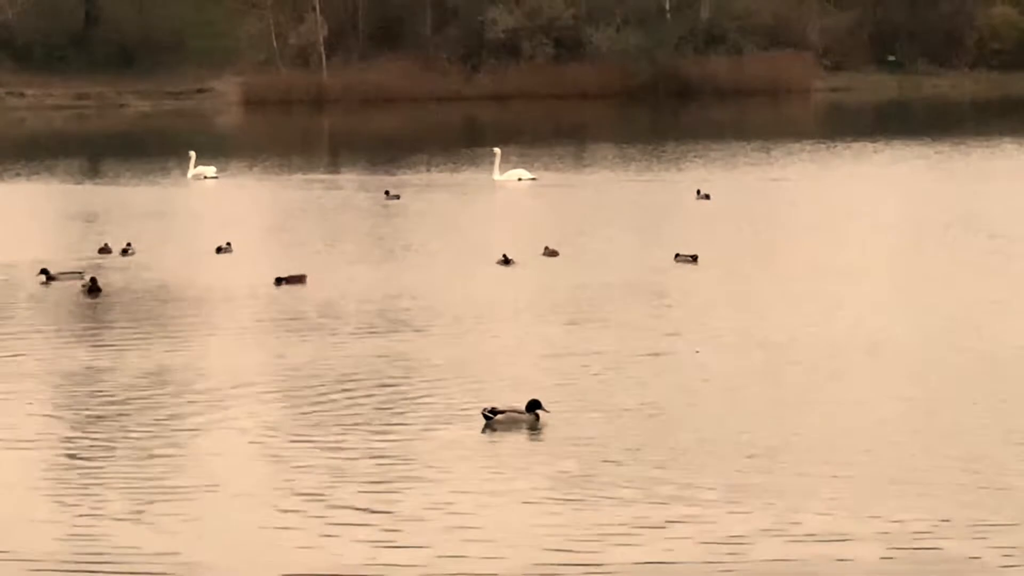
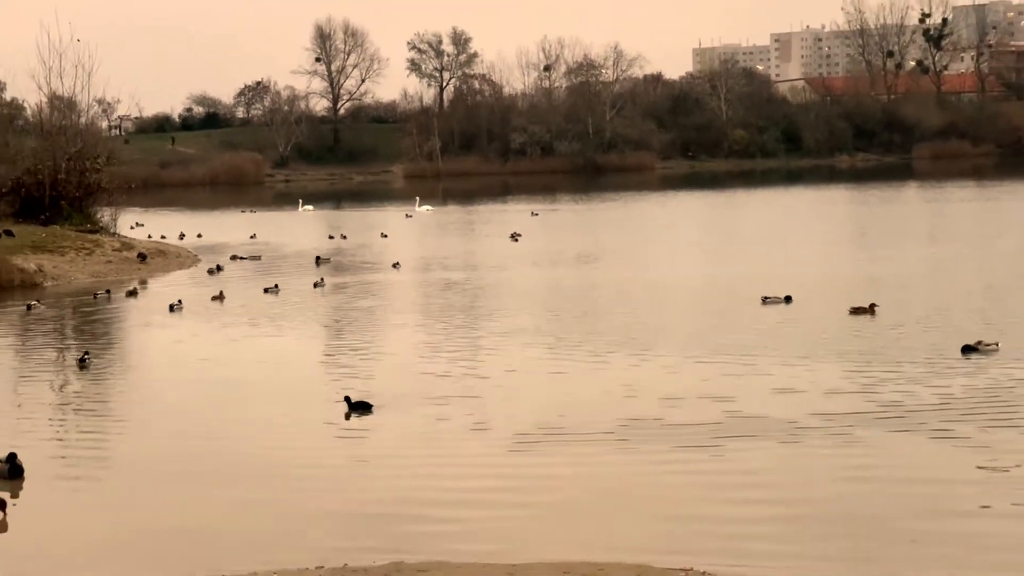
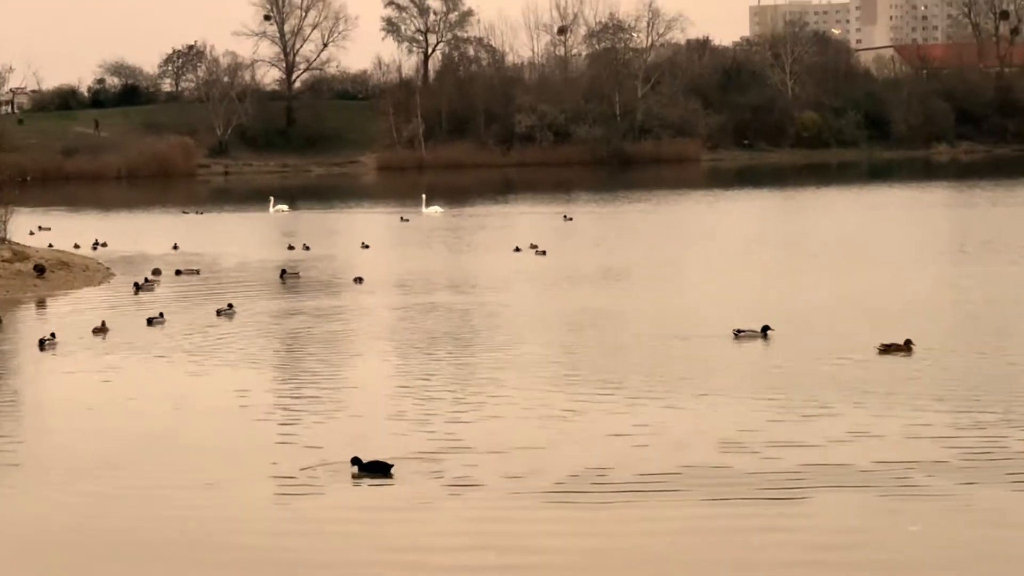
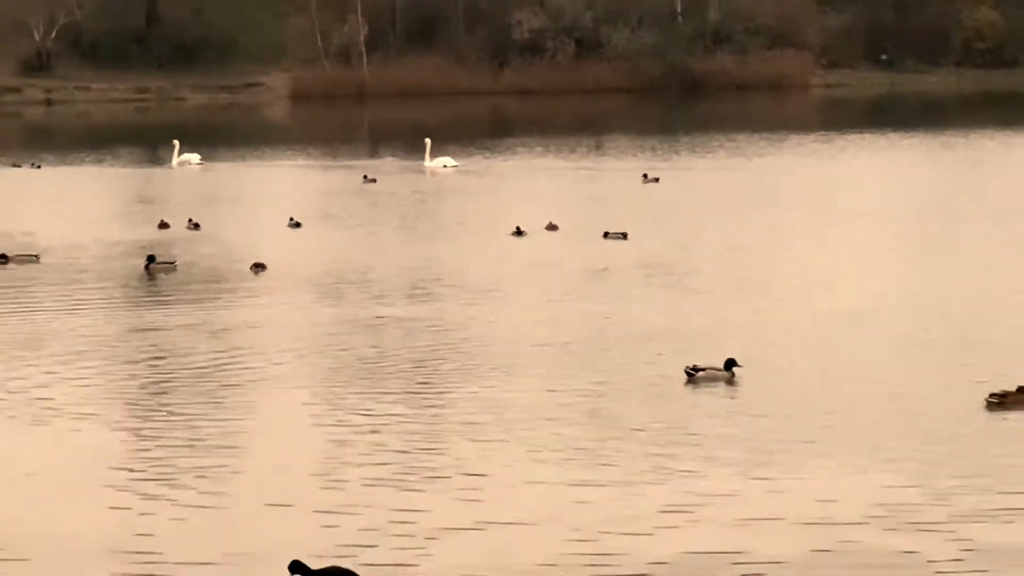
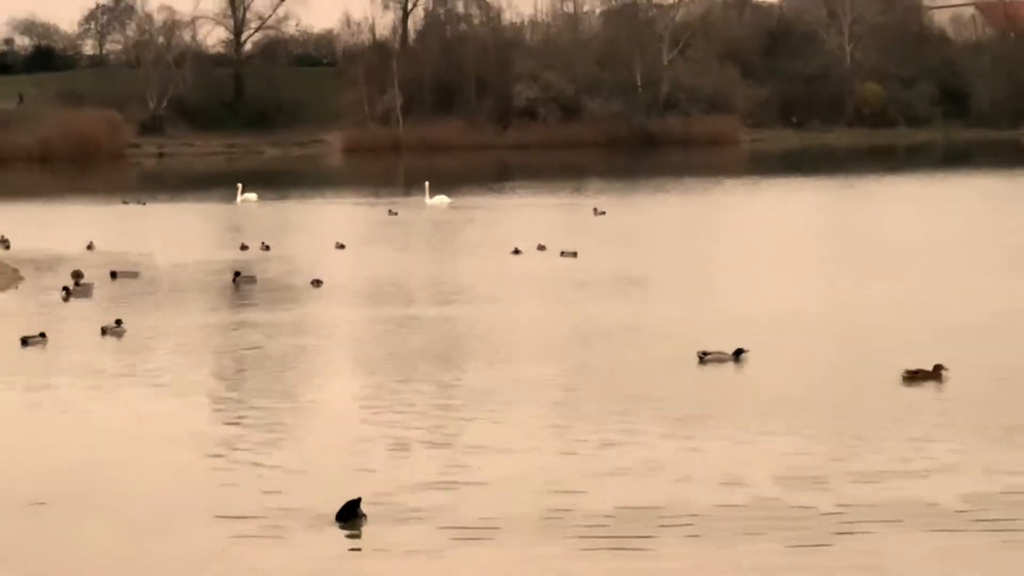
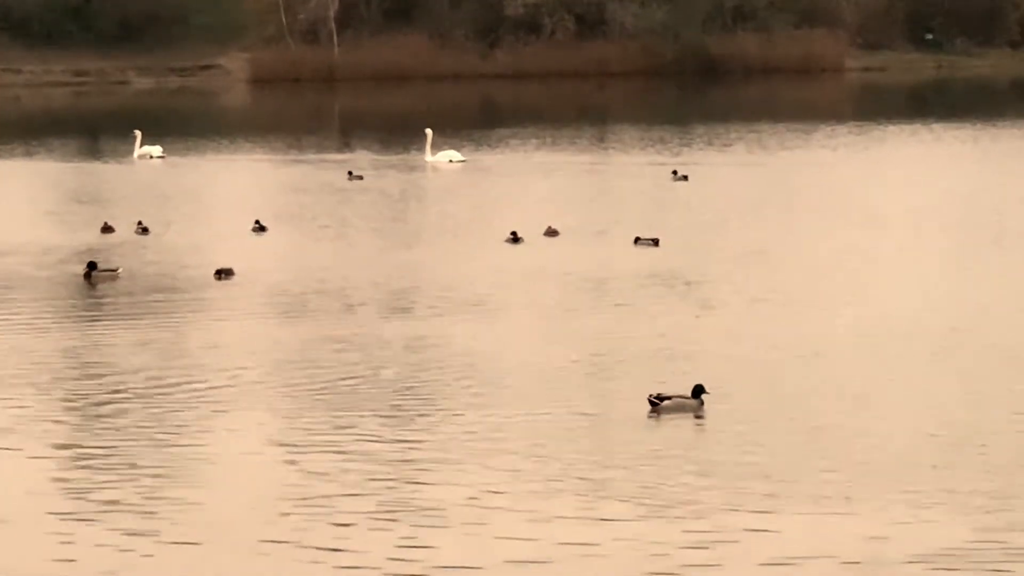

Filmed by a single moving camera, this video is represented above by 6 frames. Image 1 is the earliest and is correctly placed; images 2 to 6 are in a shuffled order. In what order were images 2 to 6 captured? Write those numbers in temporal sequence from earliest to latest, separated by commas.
6, 4, 5, 3, 2
